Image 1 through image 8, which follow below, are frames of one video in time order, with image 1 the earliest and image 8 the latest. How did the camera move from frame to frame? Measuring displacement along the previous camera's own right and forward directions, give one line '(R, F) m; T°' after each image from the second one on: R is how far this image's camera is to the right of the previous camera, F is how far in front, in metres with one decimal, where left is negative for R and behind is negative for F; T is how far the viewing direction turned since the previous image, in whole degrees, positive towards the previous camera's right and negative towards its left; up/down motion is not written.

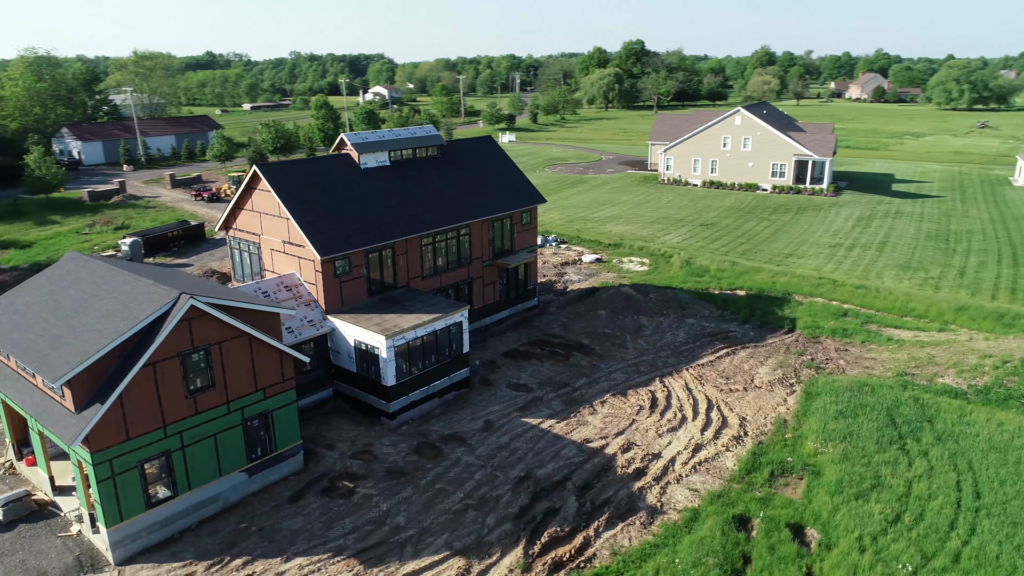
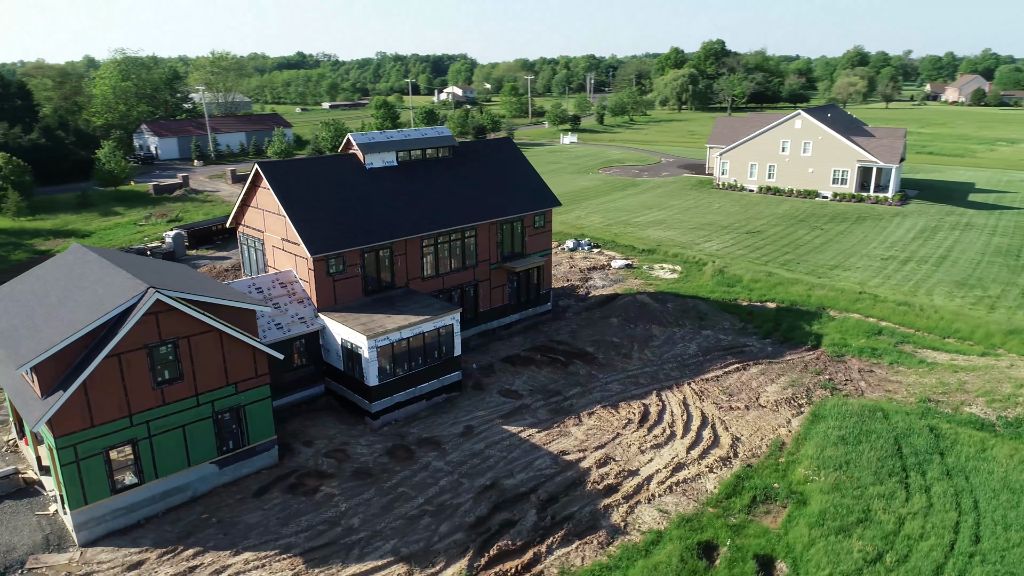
(+2.9, +0.6) m; -6°
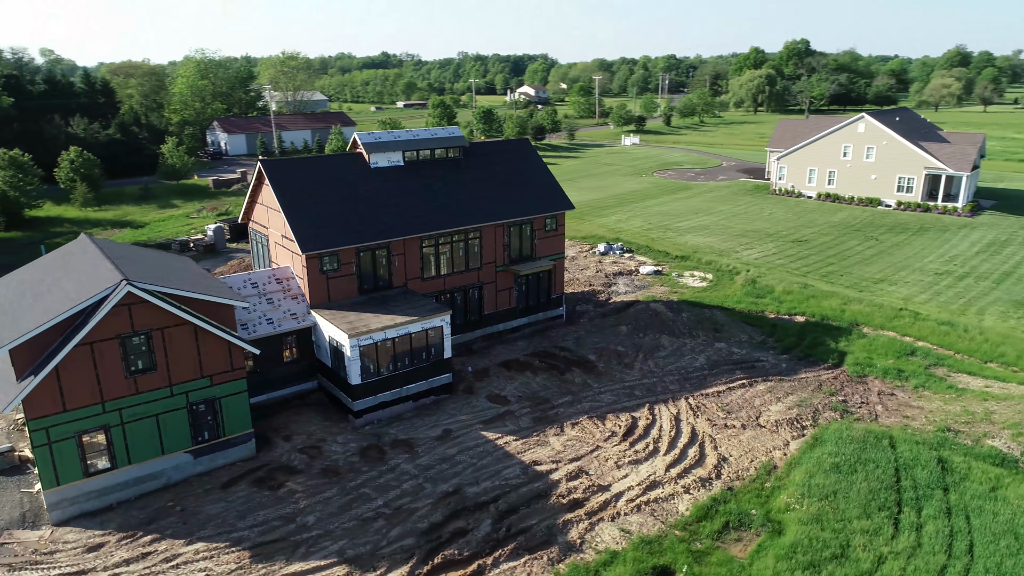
(+2.9, +0.6) m; -6°
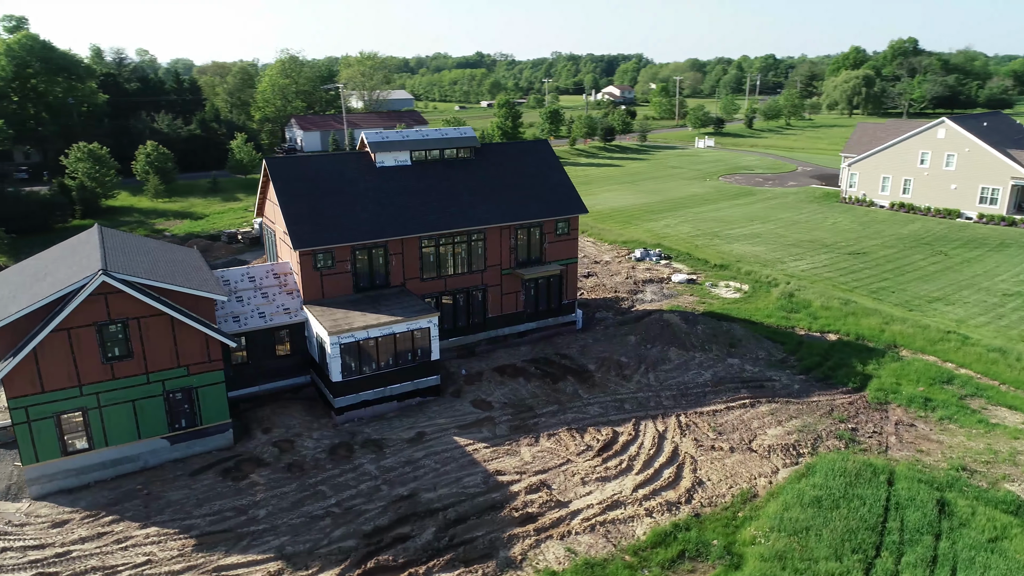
(+3.4, +0.7) m; -7°
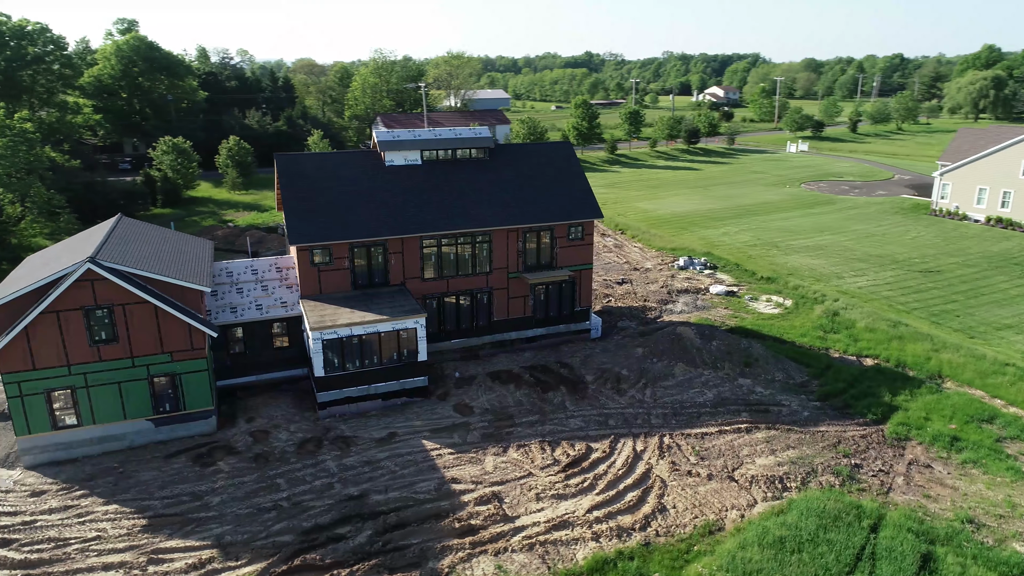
(+3.9, +0.8) m; -8°
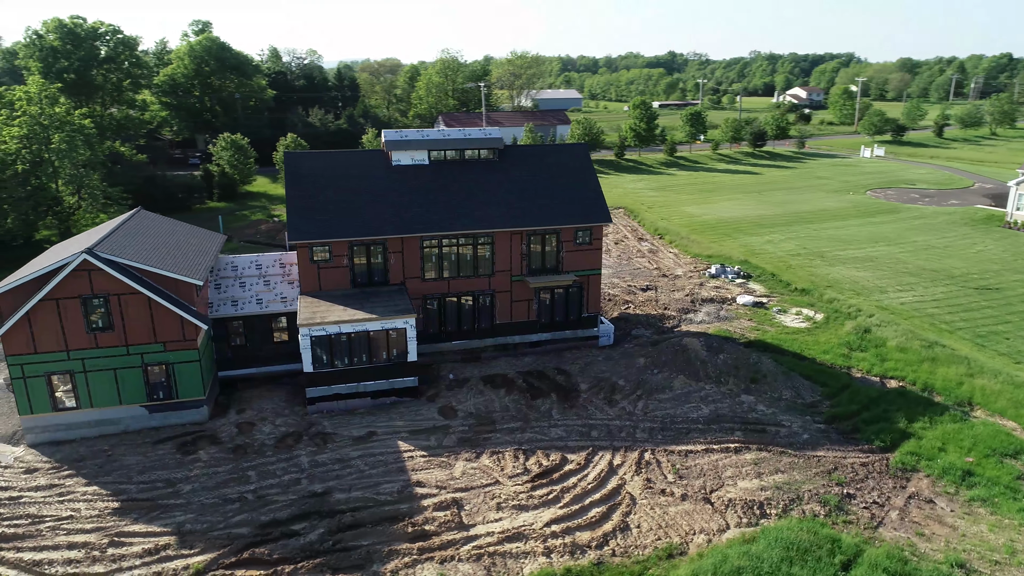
(+2.9, +0.5) m; -6°
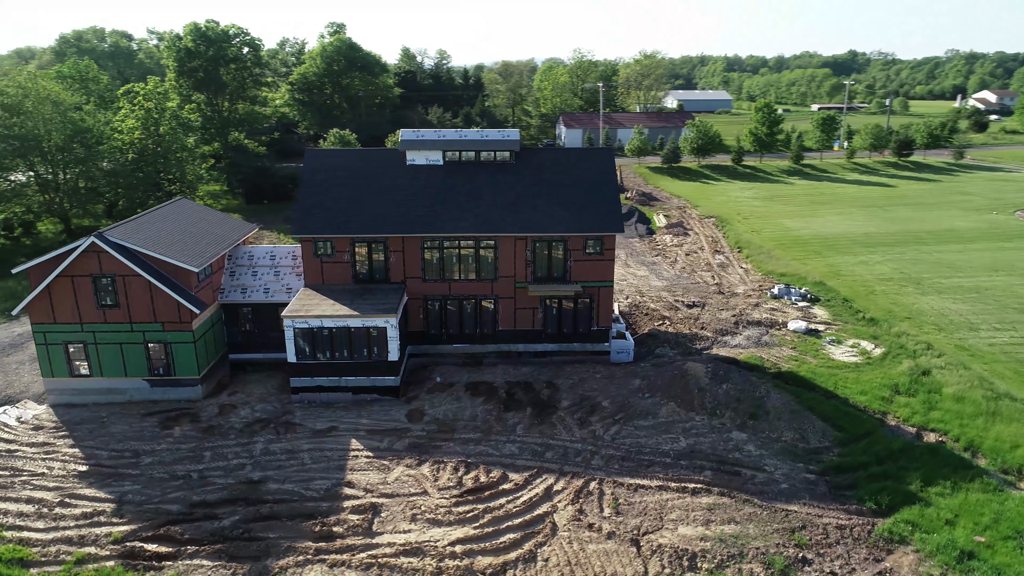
(+5.7, +1.4) m; -12°
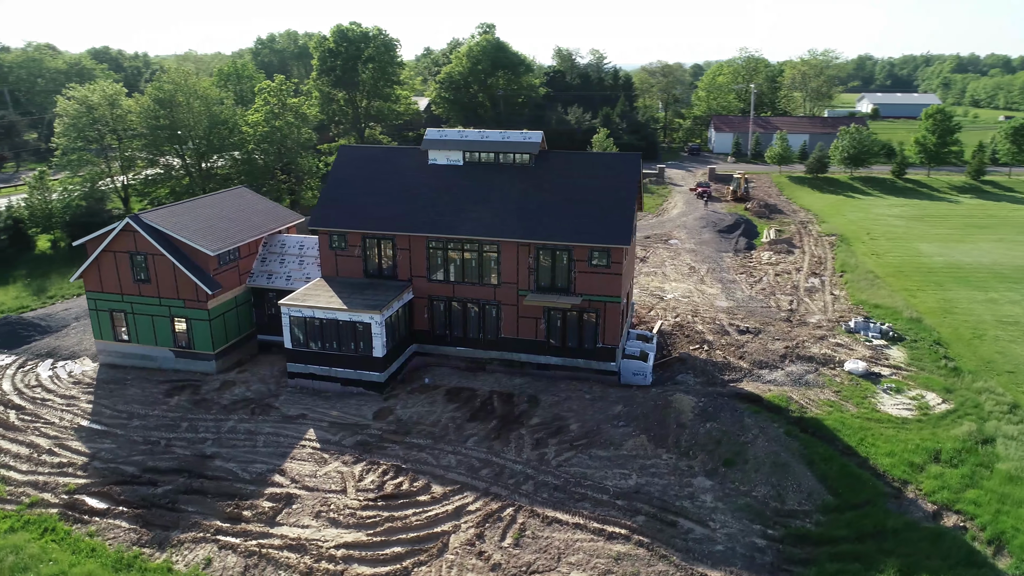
(+6.7, +1.8) m; -15°
